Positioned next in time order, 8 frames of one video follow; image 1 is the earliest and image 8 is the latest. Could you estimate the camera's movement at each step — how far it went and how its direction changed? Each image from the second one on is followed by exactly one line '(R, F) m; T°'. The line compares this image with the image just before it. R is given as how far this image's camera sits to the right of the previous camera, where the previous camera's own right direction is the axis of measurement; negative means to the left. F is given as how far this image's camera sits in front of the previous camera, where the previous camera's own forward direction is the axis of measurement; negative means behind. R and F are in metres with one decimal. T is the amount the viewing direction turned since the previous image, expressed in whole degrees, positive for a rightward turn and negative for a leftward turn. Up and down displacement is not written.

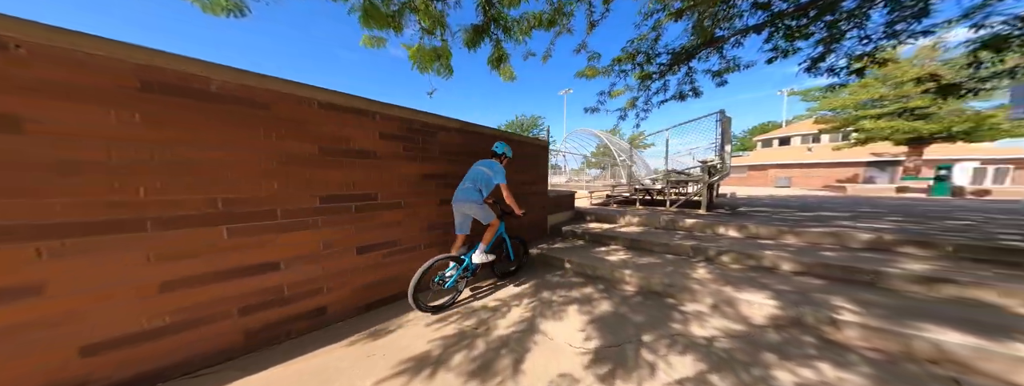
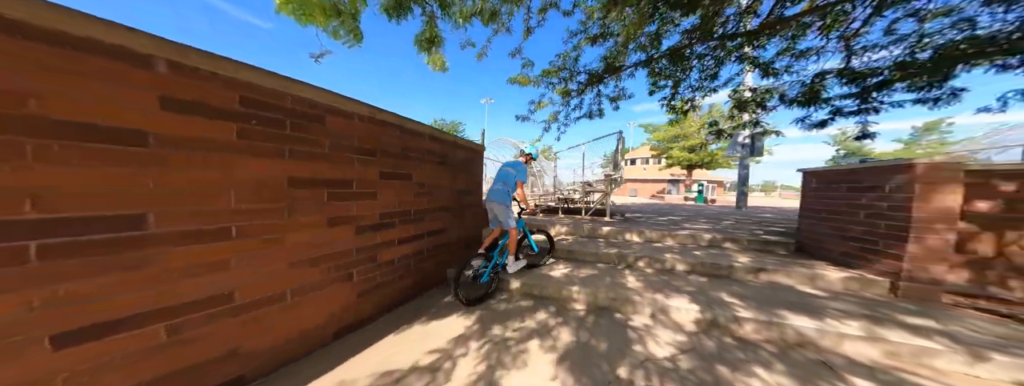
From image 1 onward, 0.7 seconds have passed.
(-0.3, +0.5) m; +23°
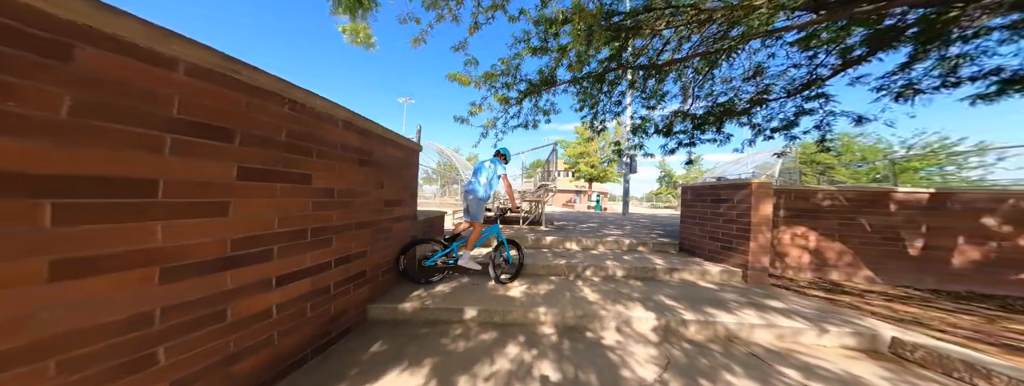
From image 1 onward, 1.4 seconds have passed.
(-0.4, +0.4) m; +20°
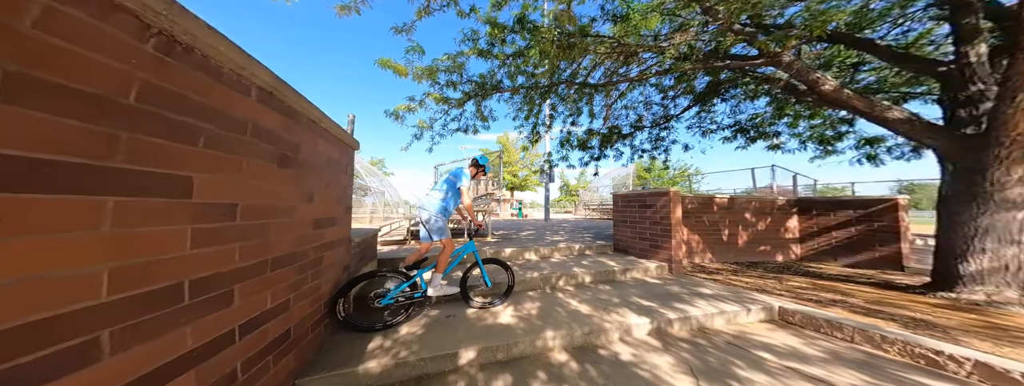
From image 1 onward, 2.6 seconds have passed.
(-0.7, +0.5) m; +20°
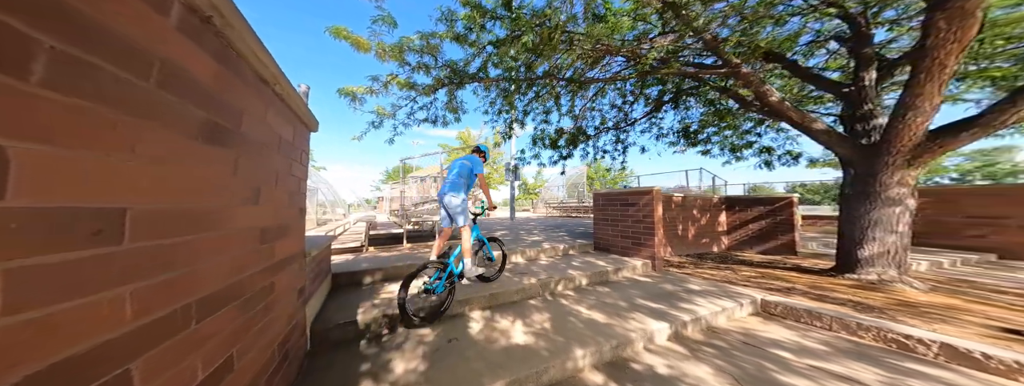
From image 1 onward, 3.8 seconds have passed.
(-0.4, +0.4) m; +9°
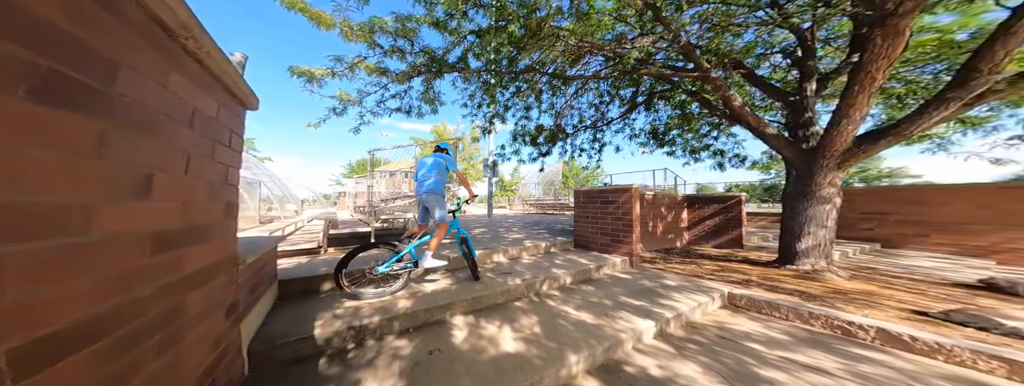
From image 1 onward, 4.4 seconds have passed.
(-0.1, +0.1) m; +6°
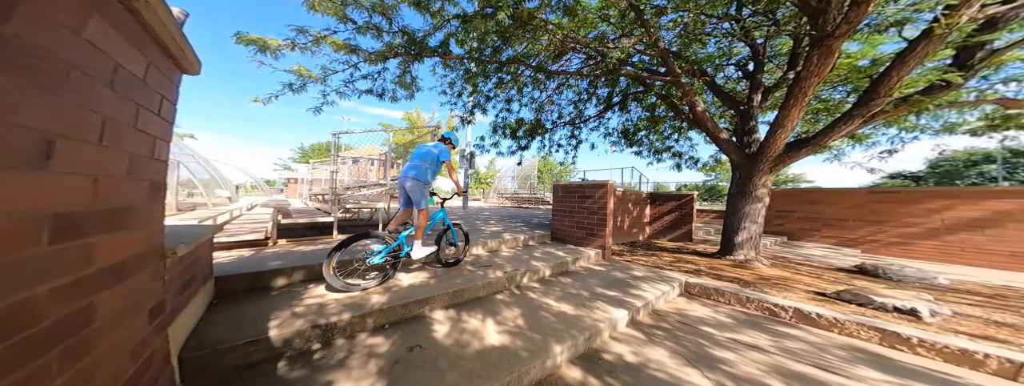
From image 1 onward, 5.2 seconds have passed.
(-0.1, 0.0) m; +6°
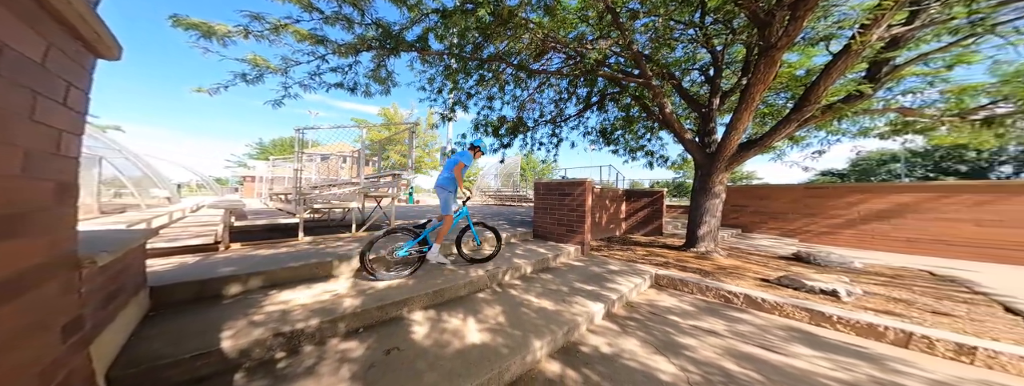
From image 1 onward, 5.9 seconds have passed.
(0.0, 0.0) m; +4°
